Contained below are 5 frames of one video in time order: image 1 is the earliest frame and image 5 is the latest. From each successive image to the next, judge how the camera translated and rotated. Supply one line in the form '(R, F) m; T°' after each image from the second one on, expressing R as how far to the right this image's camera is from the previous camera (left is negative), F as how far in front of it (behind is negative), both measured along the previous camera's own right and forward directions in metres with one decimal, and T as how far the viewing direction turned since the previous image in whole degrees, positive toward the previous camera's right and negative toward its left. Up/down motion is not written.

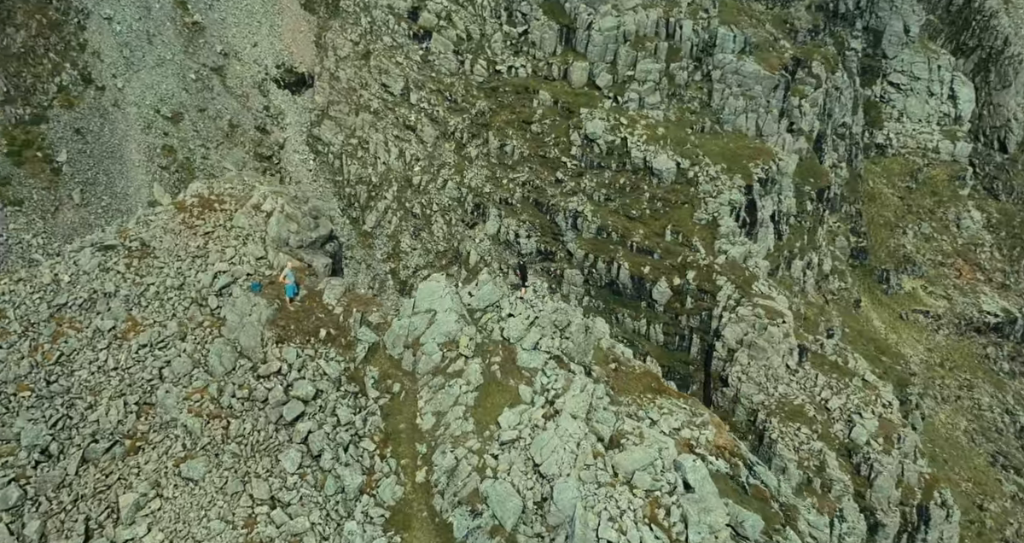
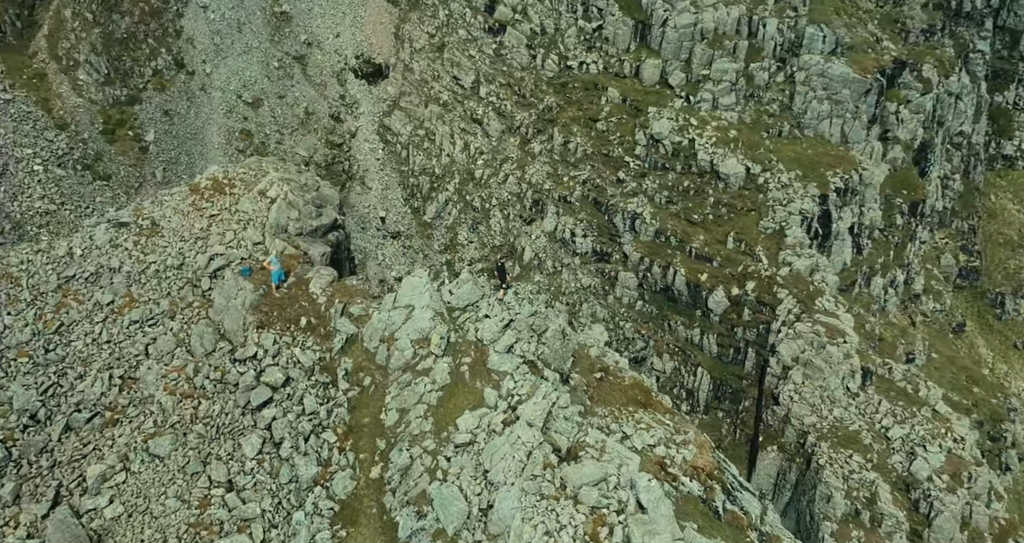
(+5.3, +1.2) m; -8°
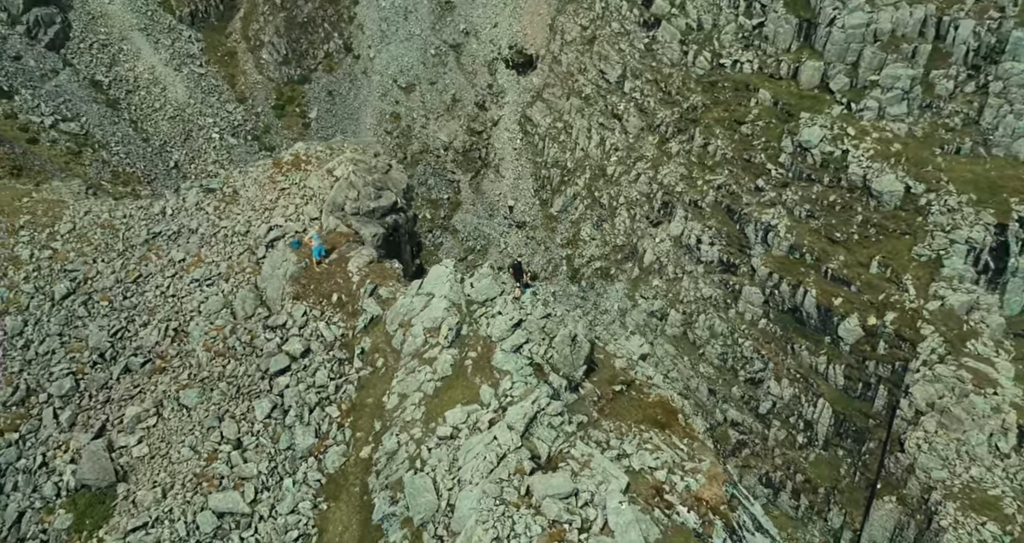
(+6.9, +1.7) m; -14°
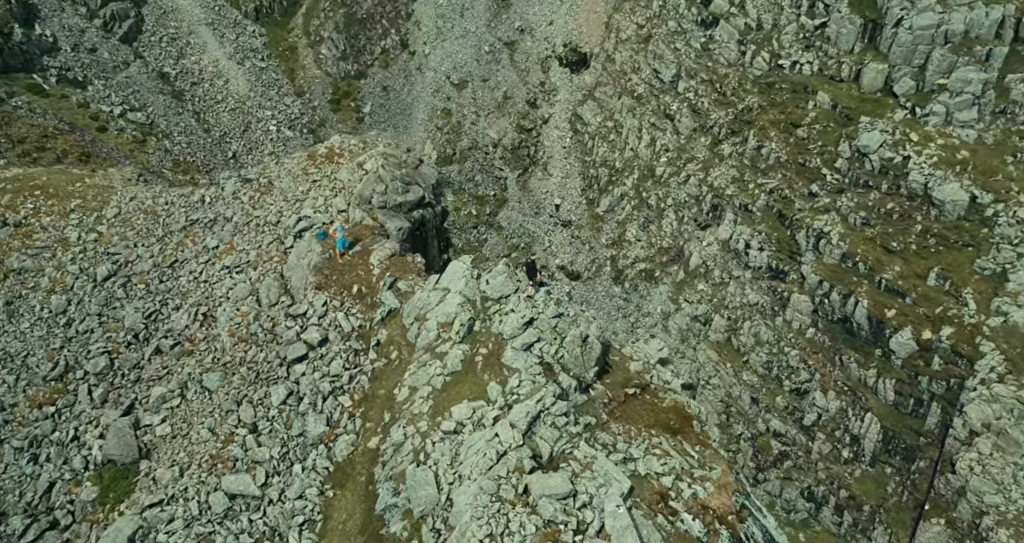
(+2.0, +0.2) m; -5°
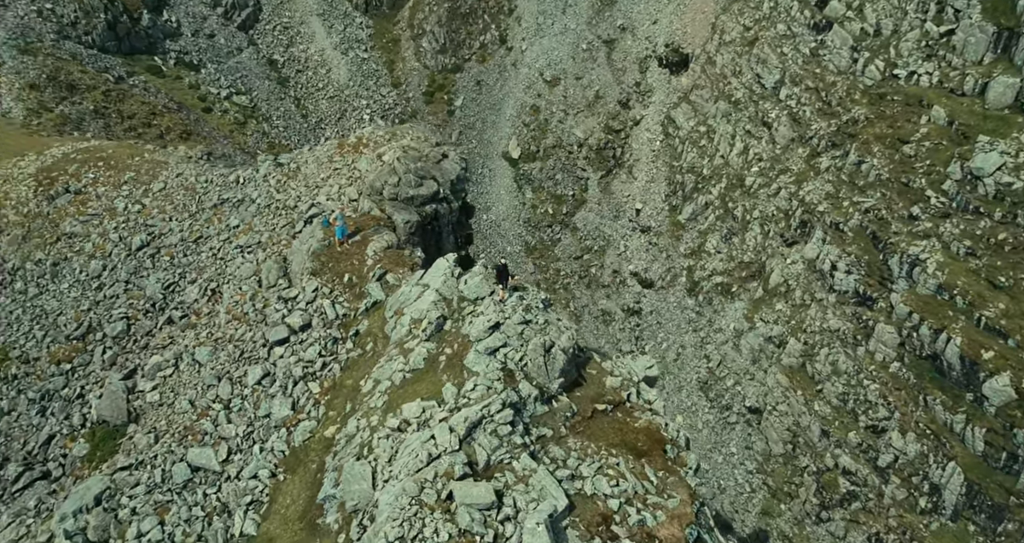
(+6.5, +1.4) m; -10°
